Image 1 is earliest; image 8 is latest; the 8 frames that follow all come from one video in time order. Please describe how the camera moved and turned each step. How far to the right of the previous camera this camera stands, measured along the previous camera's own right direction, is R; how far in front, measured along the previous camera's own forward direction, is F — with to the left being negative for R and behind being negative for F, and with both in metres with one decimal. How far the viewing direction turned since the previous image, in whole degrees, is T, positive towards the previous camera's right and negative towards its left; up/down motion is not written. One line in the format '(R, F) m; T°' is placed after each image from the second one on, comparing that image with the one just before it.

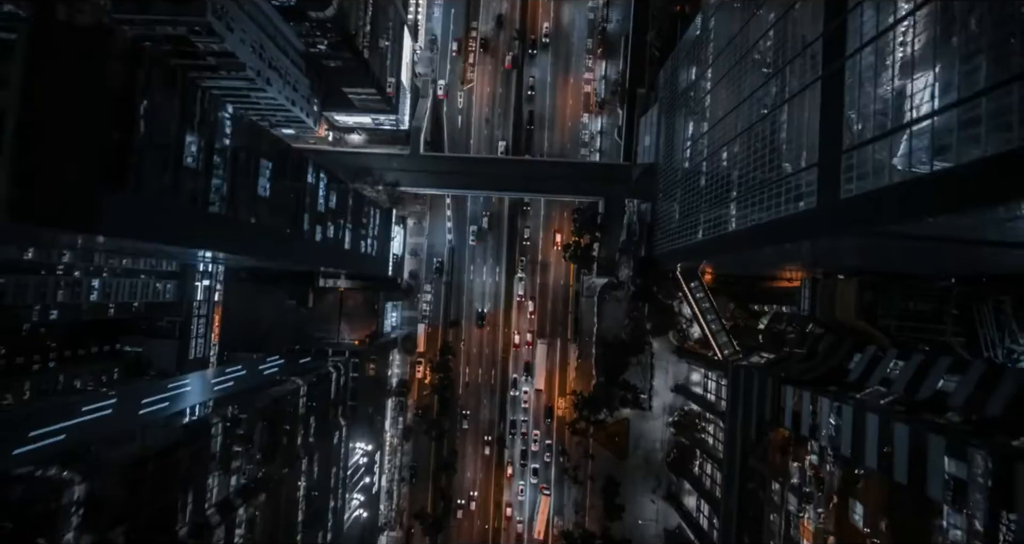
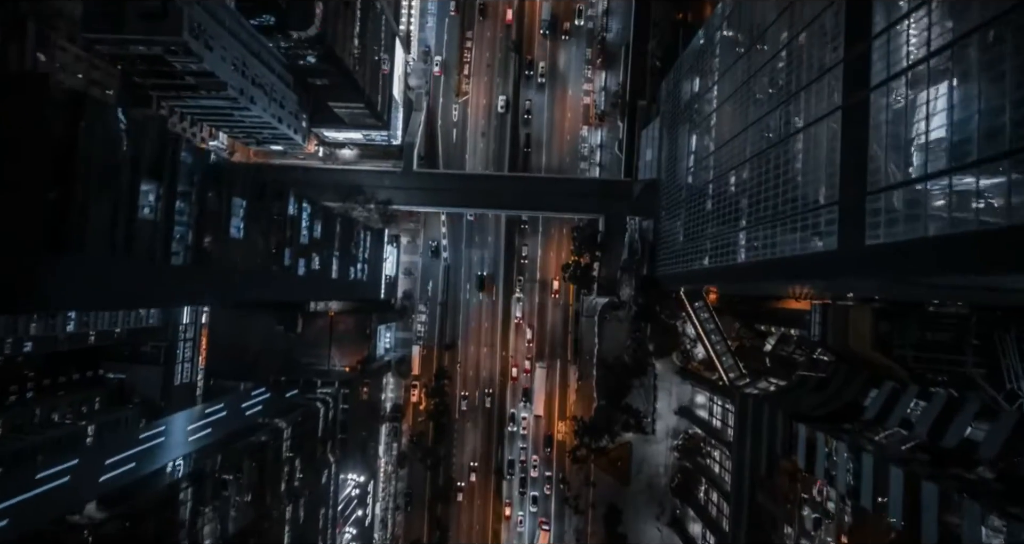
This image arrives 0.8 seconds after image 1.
(+0.1, +2.6) m; 0°
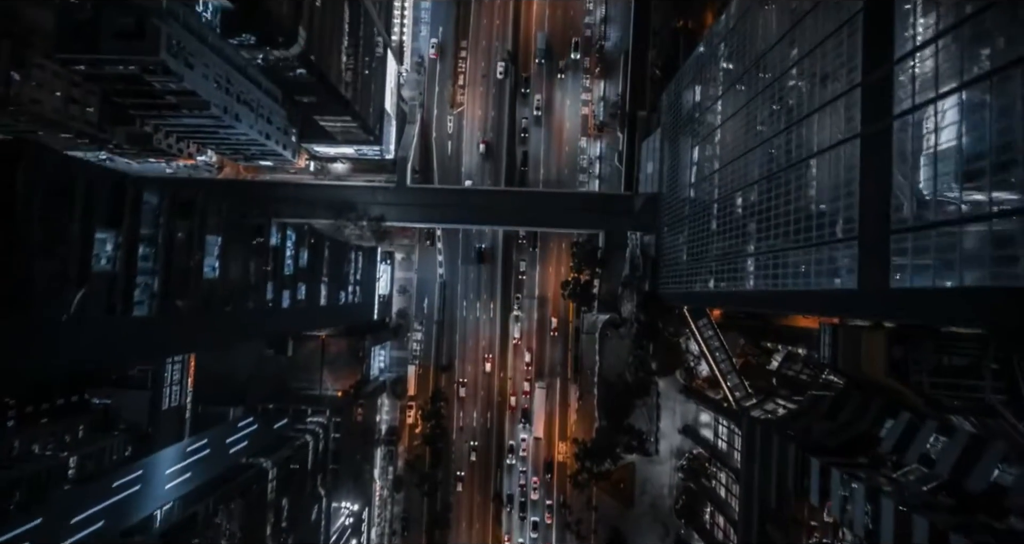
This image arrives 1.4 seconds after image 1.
(+0.1, +2.1) m; 0°
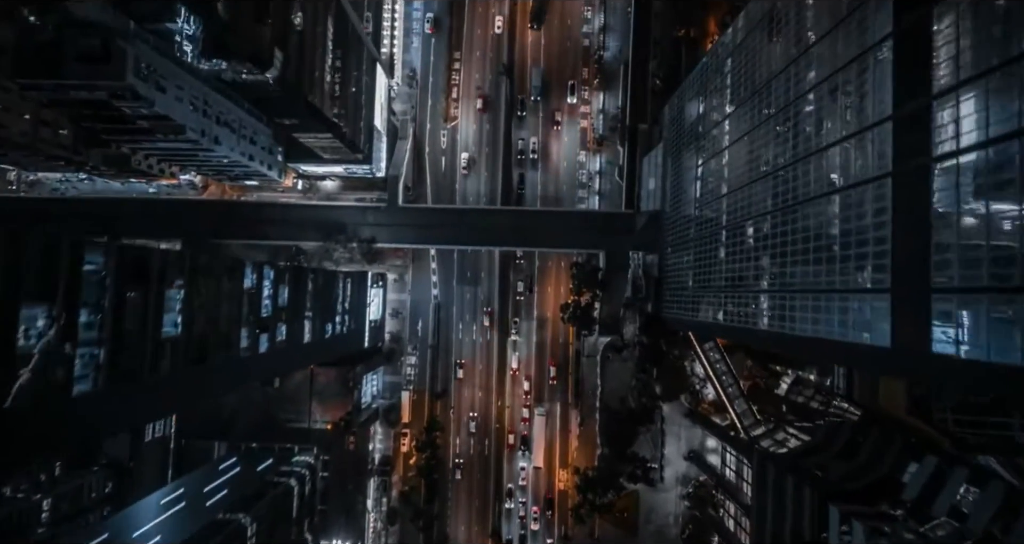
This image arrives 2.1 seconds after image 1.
(+0.2, +2.8) m; 0°
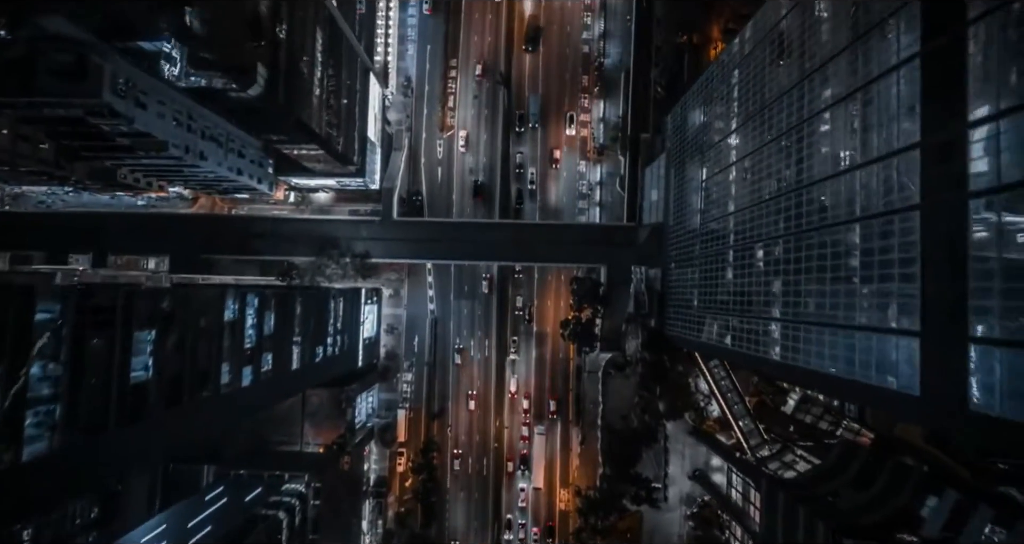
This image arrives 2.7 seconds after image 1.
(+0.1, +1.9) m; 0°
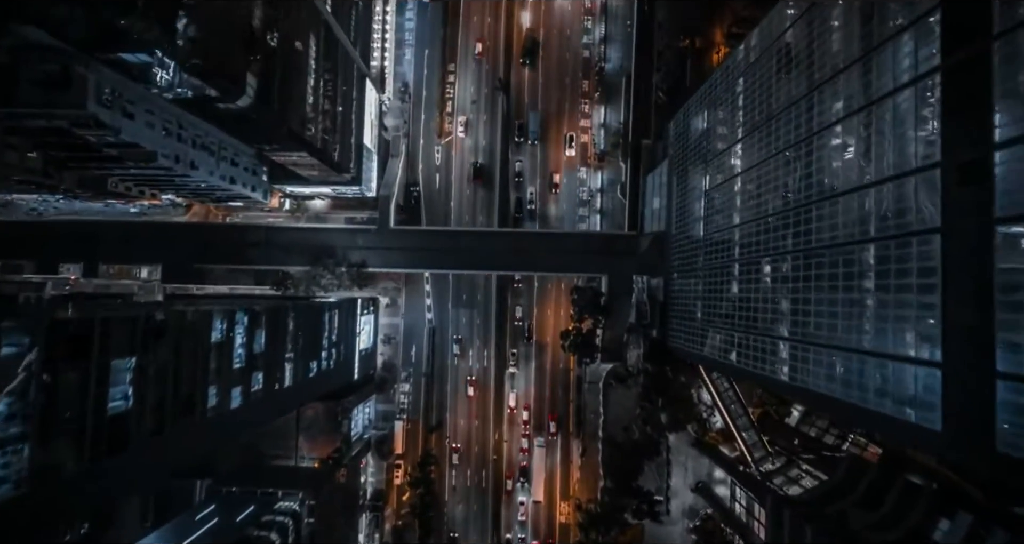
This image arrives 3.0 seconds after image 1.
(0.0, +1.2) m; 0°
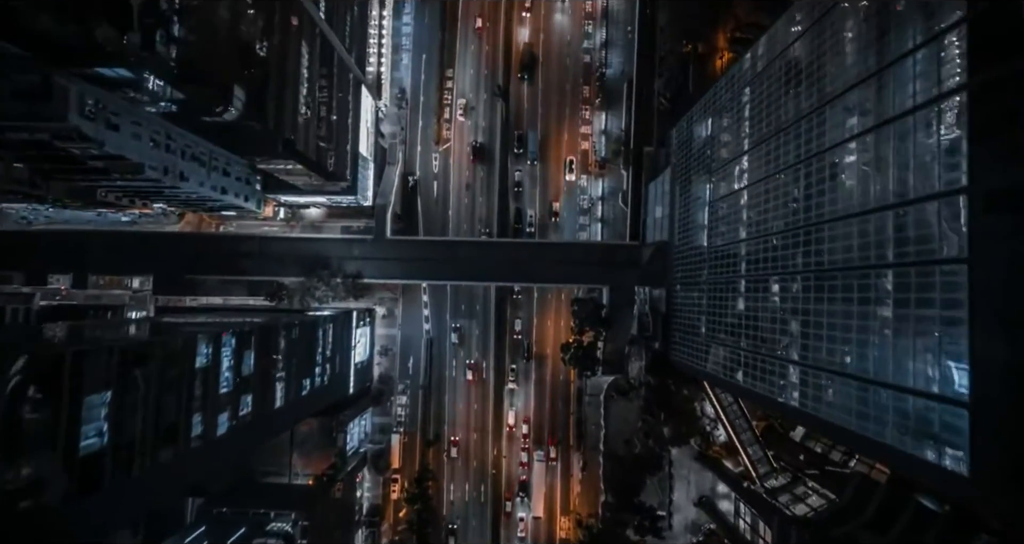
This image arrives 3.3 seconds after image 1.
(0.0, +1.3) m; 0°
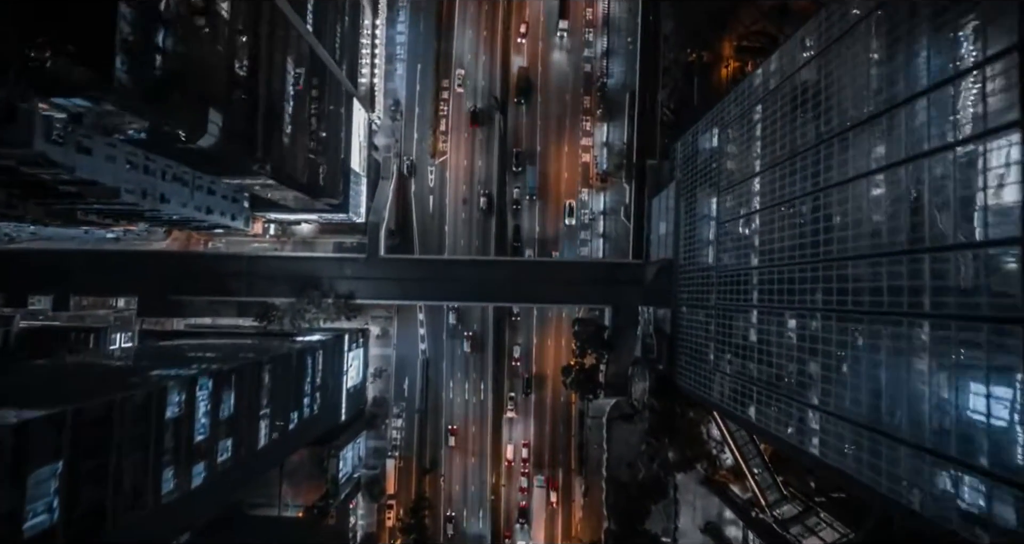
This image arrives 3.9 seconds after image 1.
(+0.1, +2.3) m; 0°
